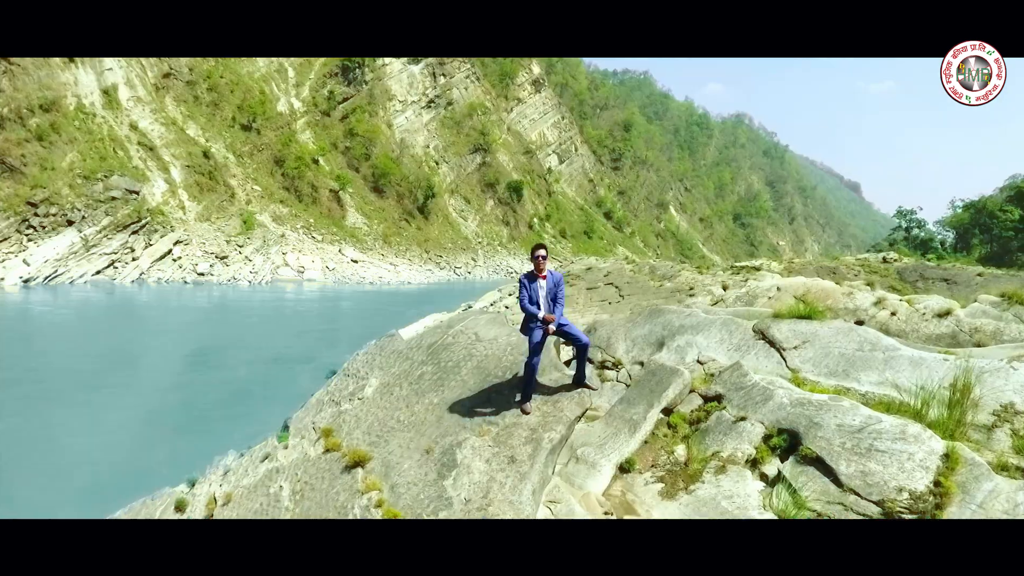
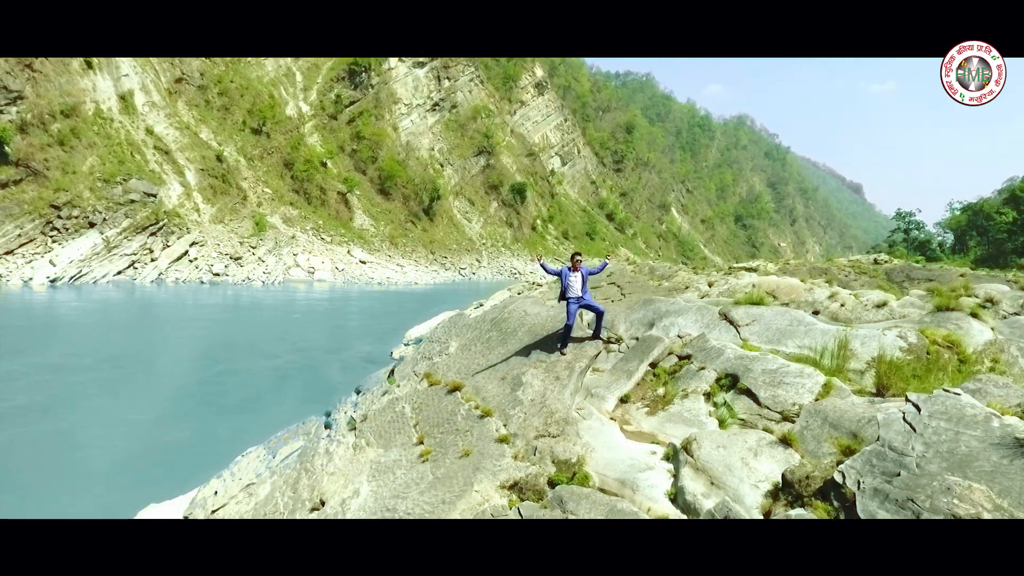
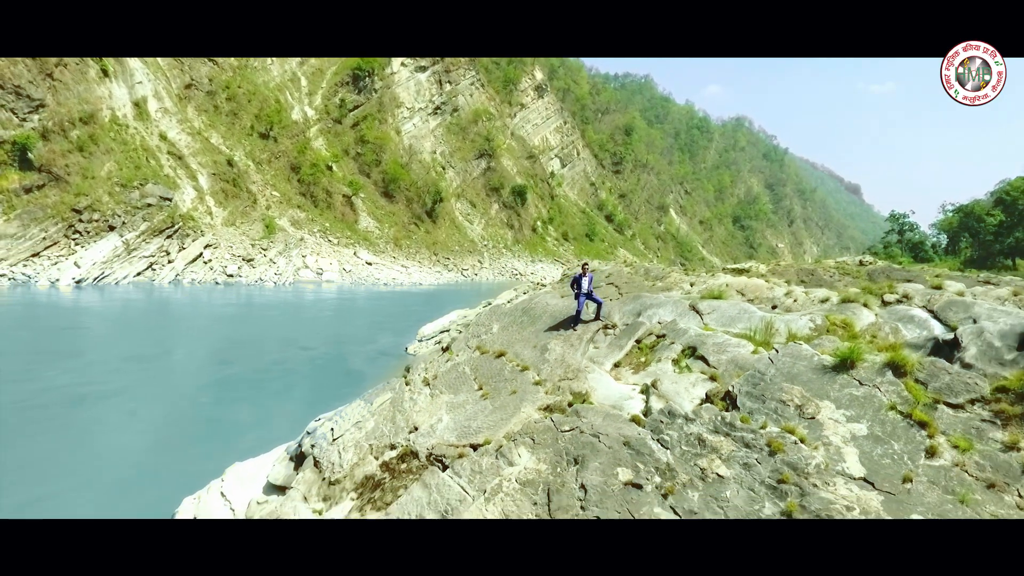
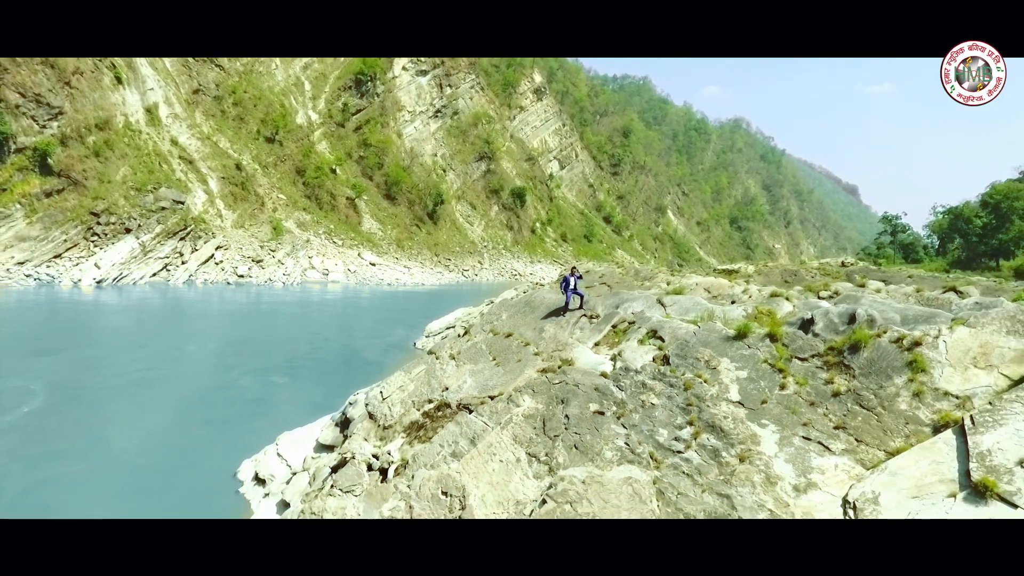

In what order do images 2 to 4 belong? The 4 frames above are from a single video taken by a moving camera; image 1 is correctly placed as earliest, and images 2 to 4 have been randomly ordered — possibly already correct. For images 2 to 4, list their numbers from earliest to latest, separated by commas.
2, 3, 4
